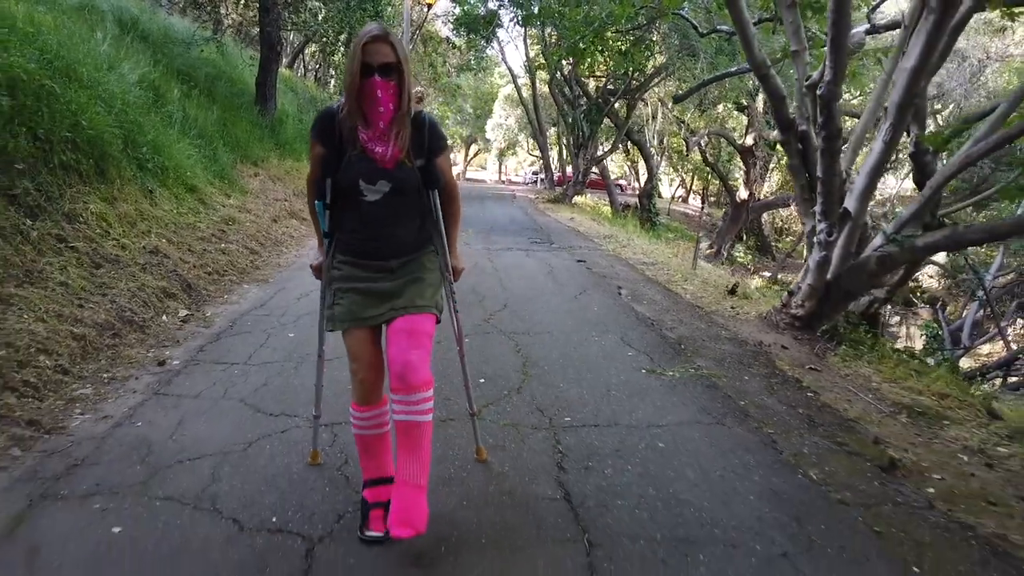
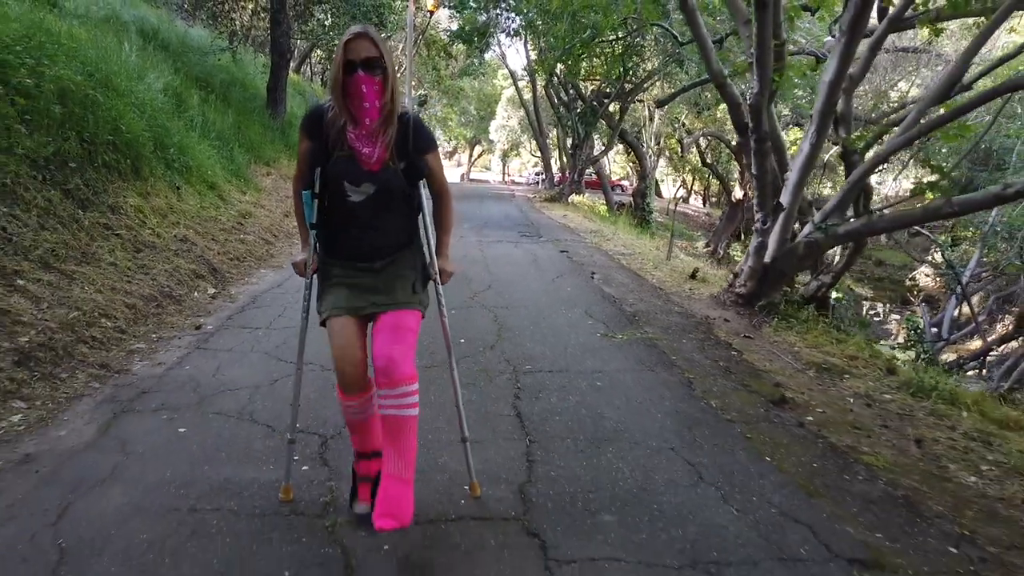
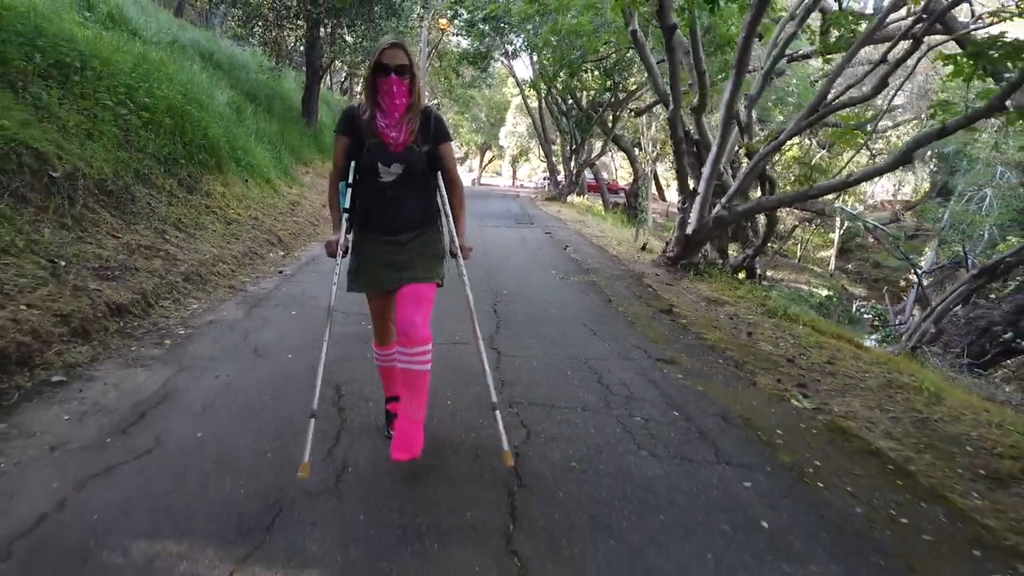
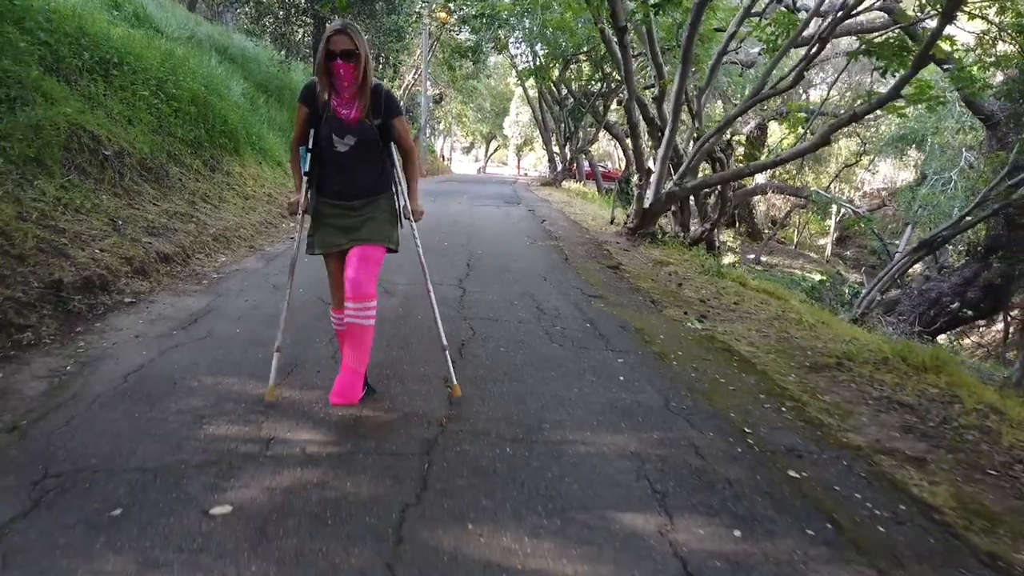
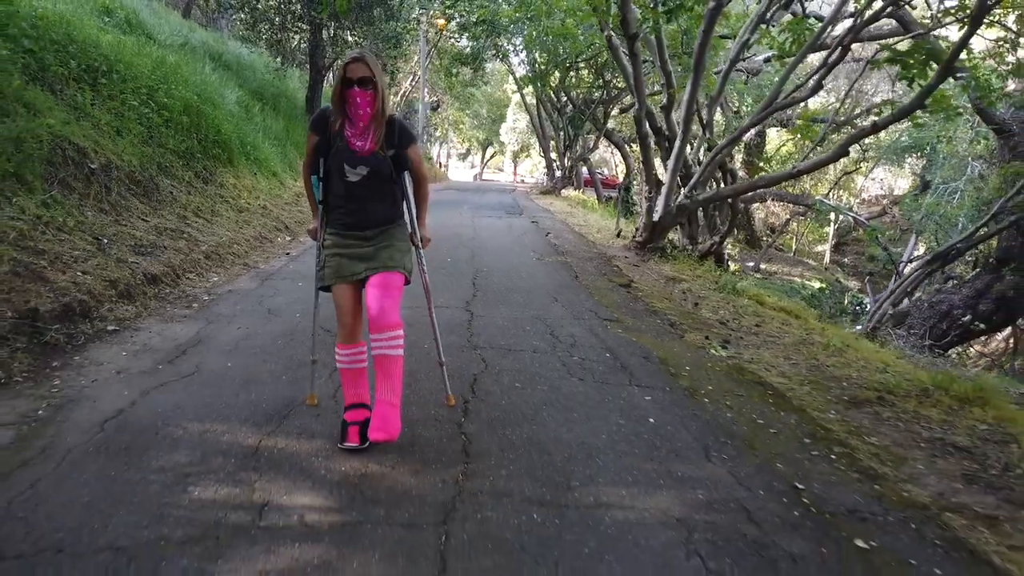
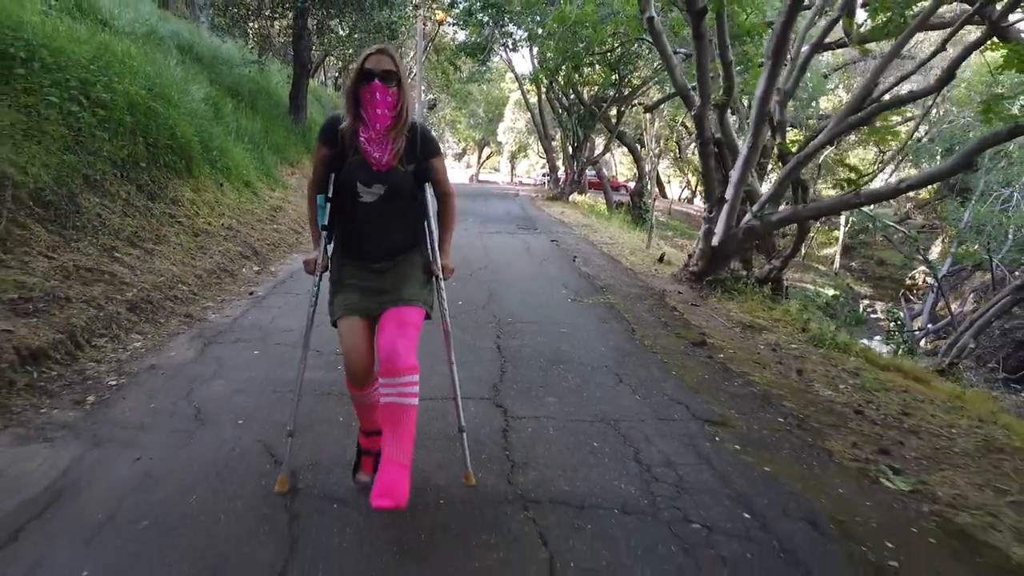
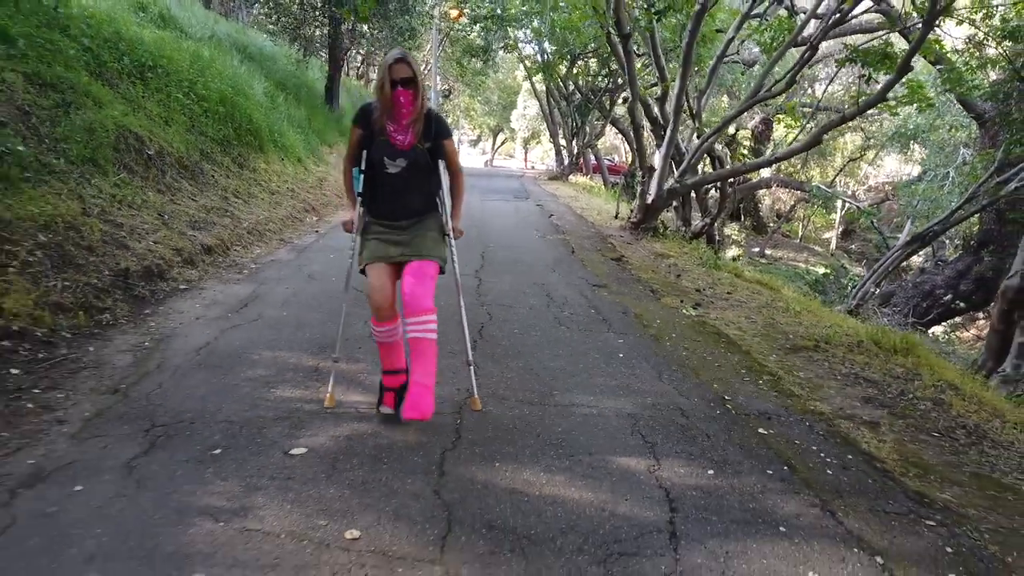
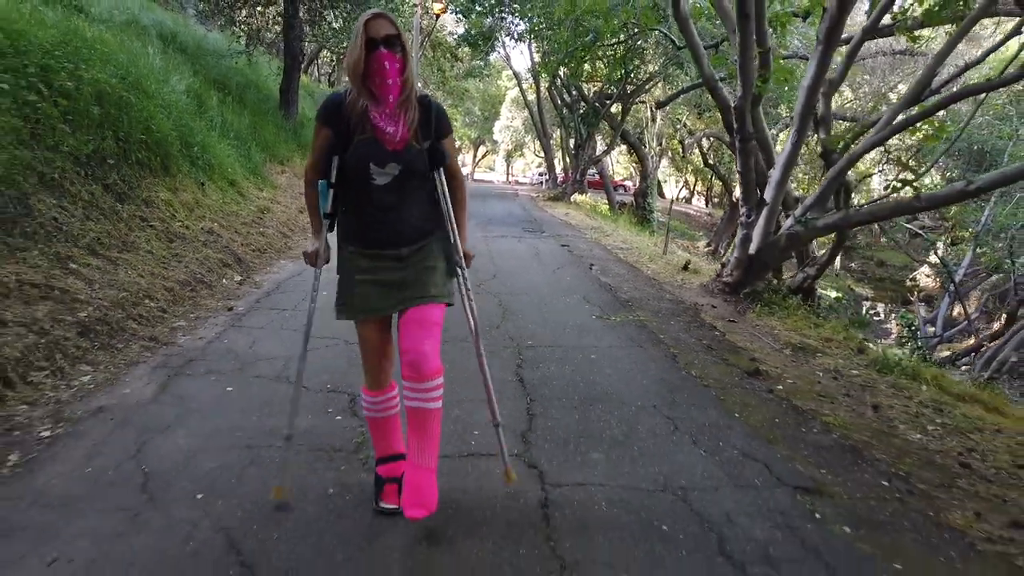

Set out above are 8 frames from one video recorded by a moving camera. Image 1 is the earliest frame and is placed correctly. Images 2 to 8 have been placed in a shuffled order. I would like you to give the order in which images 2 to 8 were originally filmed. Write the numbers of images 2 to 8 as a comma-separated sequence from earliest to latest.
2, 8, 6, 3, 5, 4, 7
